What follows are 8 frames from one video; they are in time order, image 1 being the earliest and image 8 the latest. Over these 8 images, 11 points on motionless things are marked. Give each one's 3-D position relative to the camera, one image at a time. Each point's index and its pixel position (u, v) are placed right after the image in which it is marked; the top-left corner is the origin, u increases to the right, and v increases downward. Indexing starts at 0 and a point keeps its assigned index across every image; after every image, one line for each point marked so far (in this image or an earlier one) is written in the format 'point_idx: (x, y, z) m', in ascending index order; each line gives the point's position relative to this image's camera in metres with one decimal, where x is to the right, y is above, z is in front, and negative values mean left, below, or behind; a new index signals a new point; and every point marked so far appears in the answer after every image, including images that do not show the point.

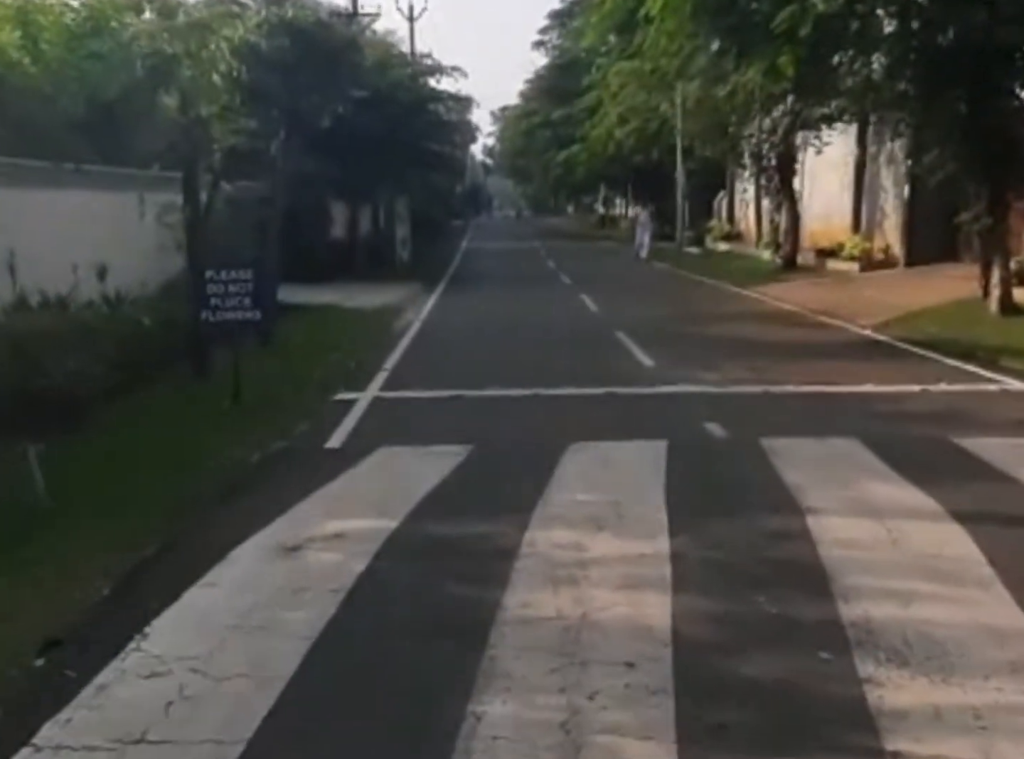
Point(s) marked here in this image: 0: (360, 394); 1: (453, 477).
0: (-1.6, -0.2, +14.8) m
1: (-0.4, -0.7, +9.7) m
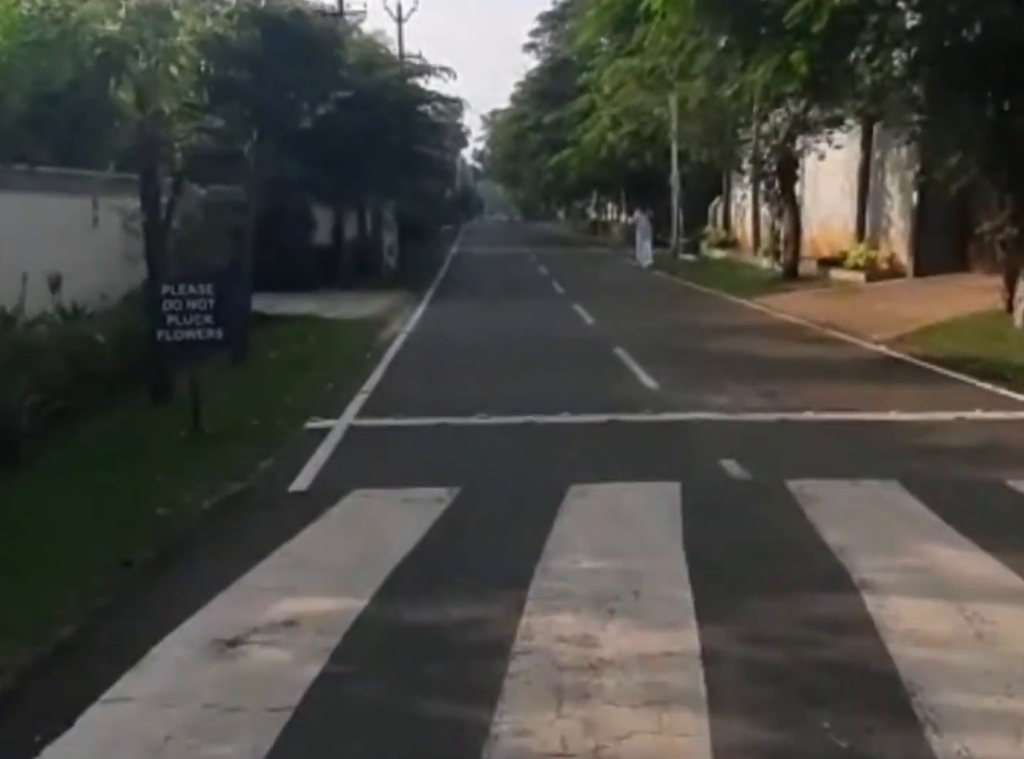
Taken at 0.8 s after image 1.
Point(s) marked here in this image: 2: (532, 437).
0: (-1.7, -0.4, +13.3) m
1: (-0.5, -0.9, +8.3) m
2: (+0.2, -0.5, +12.2) m
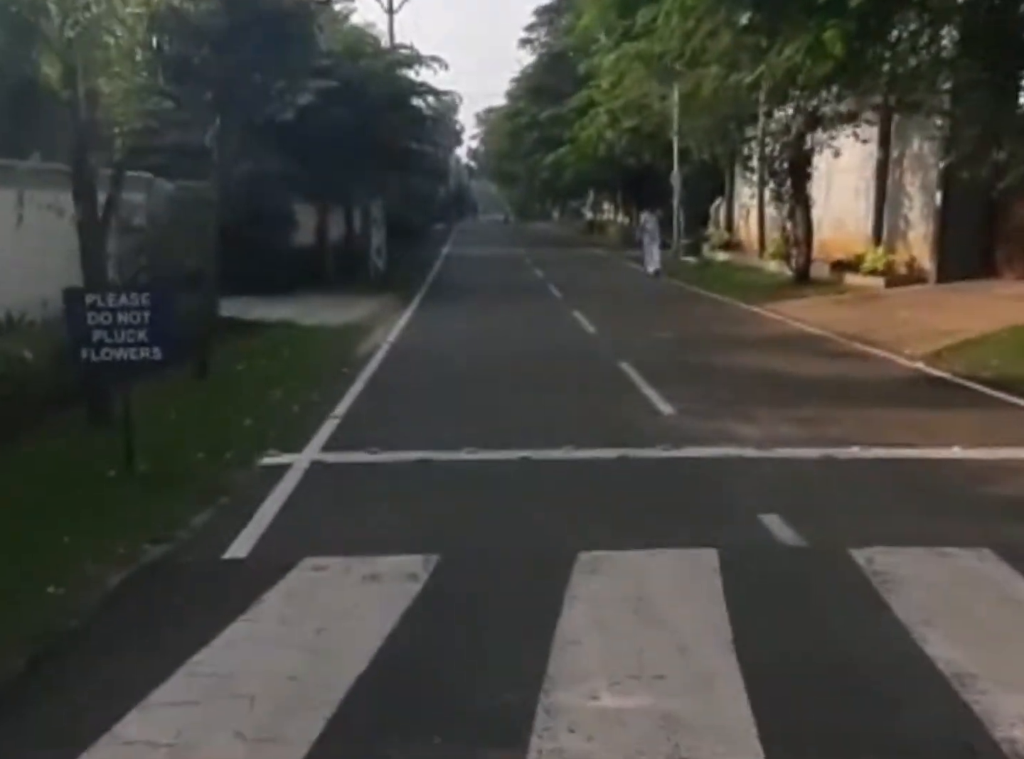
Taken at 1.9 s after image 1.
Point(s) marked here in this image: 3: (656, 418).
0: (-1.7, -0.6, +11.3) m
1: (-0.5, -1.1, +6.3) m
2: (+0.1, -0.7, +10.2) m
3: (+1.3, -0.4, +13.3) m
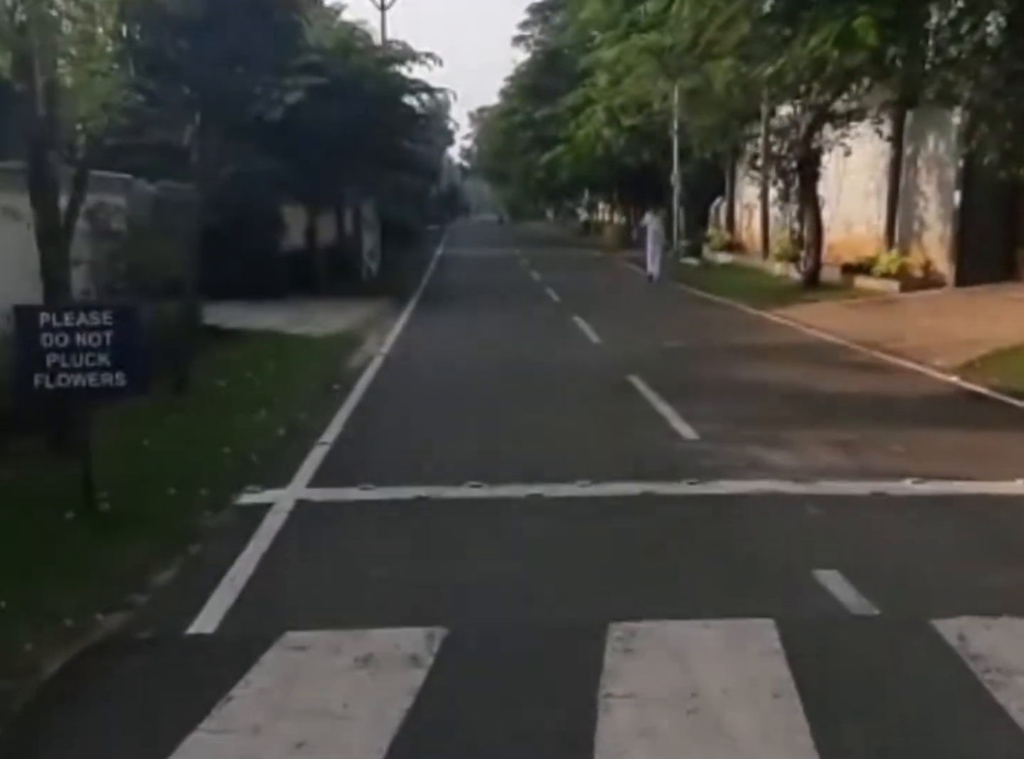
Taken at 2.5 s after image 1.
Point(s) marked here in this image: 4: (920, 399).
0: (-1.7, -0.8, +10.1) m
1: (-0.4, -1.3, +5.1) m
2: (+0.2, -0.9, +9.0) m
3: (+1.4, -0.5, +12.1) m
4: (+4.3, -0.2, +14.6) m
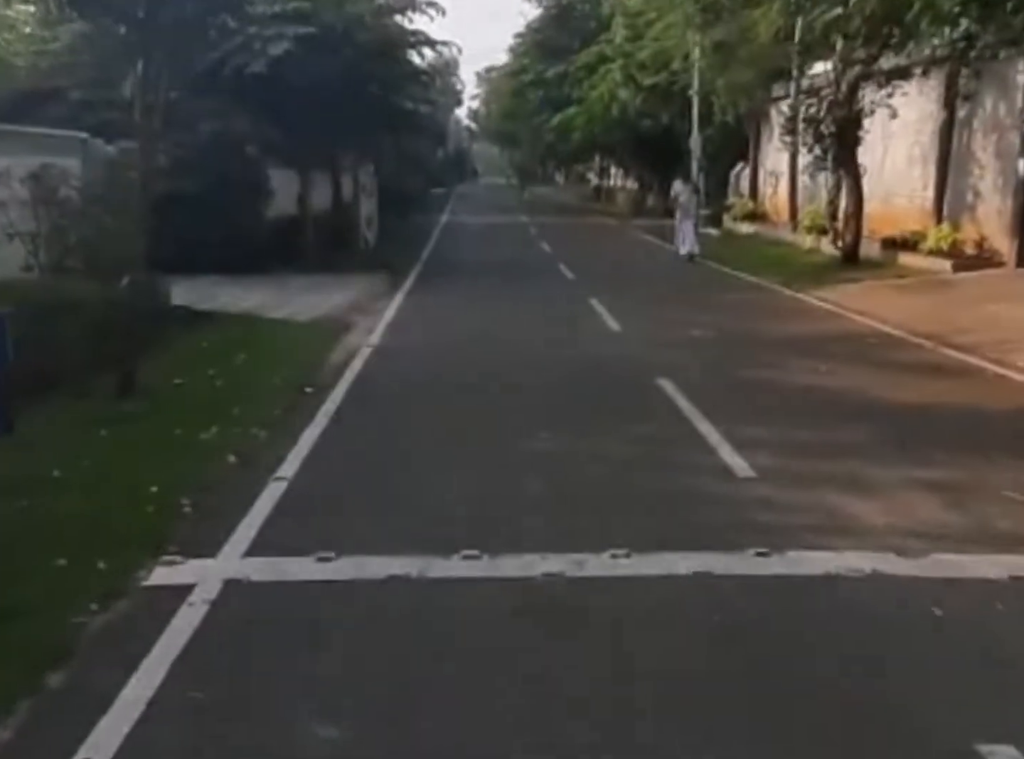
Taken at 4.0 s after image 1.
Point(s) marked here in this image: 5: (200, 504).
0: (-1.6, -1.0, +7.5) m
1: (-0.4, -1.6, +2.5) m
2: (+0.2, -1.1, +6.4) m
3: (+1.5, -0.7, +9.5) m
4: (+4.3, -0.3, +12.0) m
5: (-2.0, -0.8, +9.0) m
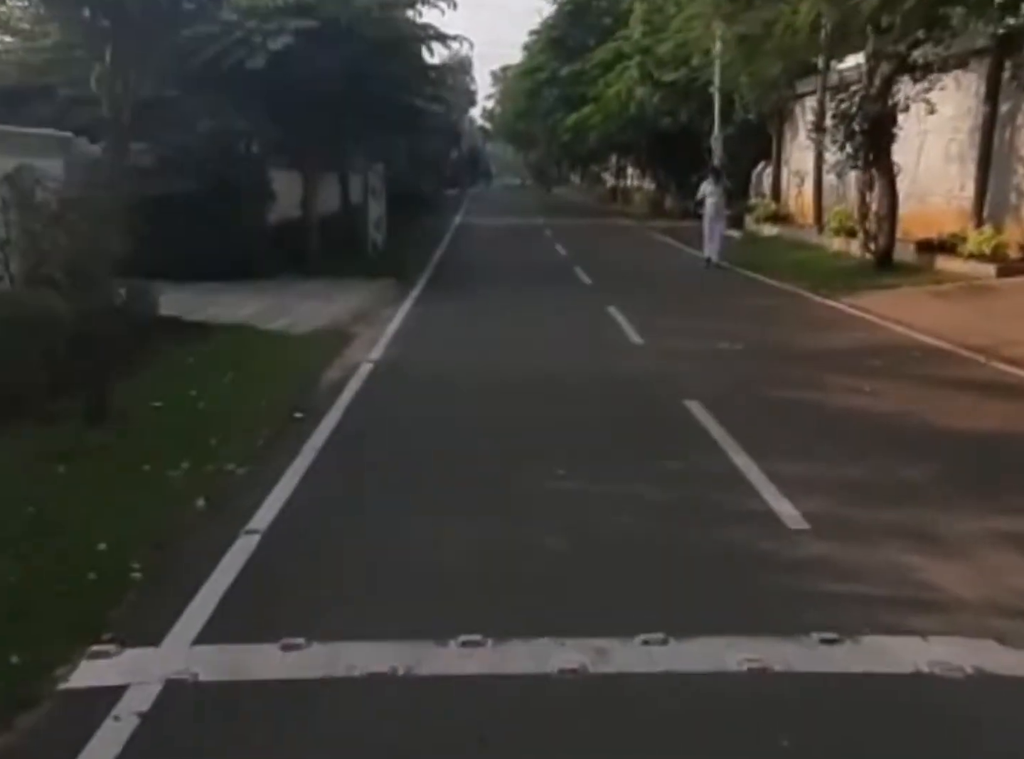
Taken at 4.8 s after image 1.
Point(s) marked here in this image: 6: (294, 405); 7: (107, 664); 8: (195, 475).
0: (-1.6, -1.2, +6.1) m
1: (-0.4, -1.8, +1.1) m
2: (+0.2, -1.3, +5.0) m
3: (+1.5, -0.9, +8.0) m
4: (+4.4, -0.5, +10.5) m
5: (-1.9, -1.0, +7.7) m
6: (-2.1, -0.2, +13.3) m
7: (-1.7, -1.2, +6.0) m
8: (-2.3, -0.7, +10.1) m
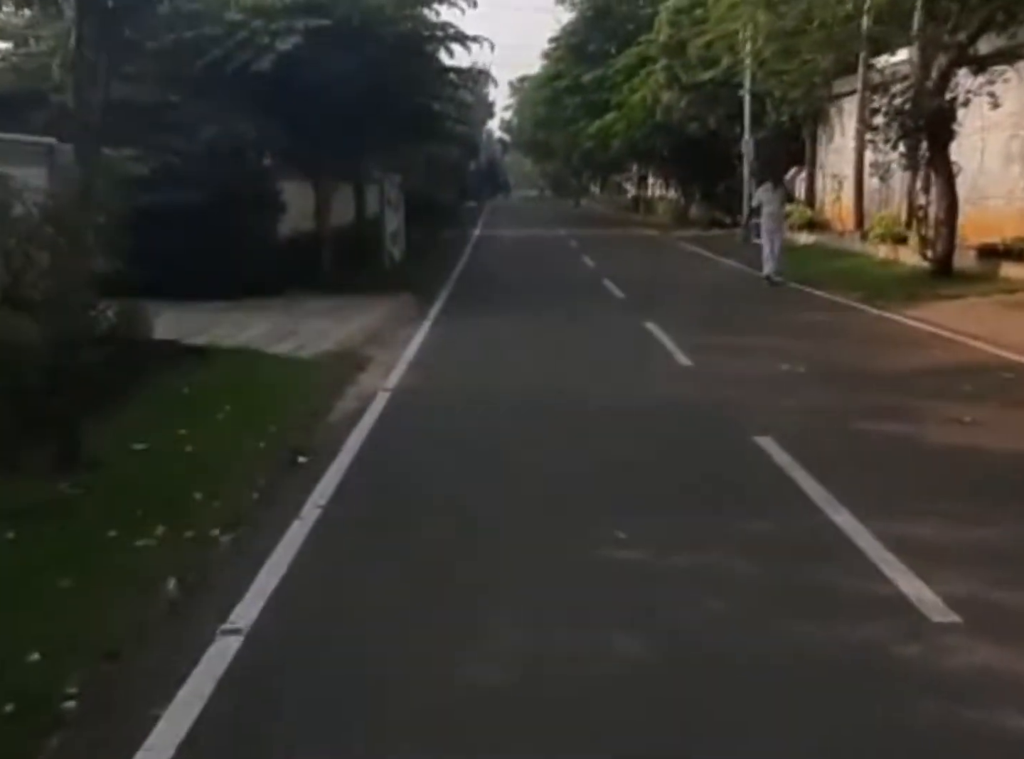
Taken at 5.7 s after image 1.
0: (-1.4, -1.4, +4.2) m
1: (-0.2, -2.0, -0.8) m
2: (+0.5, -1.5, +3.0) m
3: (+1.8, -1.1, +6.1) m
4: (+4.7, -0.7, +8.6) m
5: (-1.7, -1.2, +5.8) m
6: (-1.8, -0.5, +11.5) m
7: (-1.5, -1.4, +4.1) m
8: (-2.0, -0.9, +8.2) m
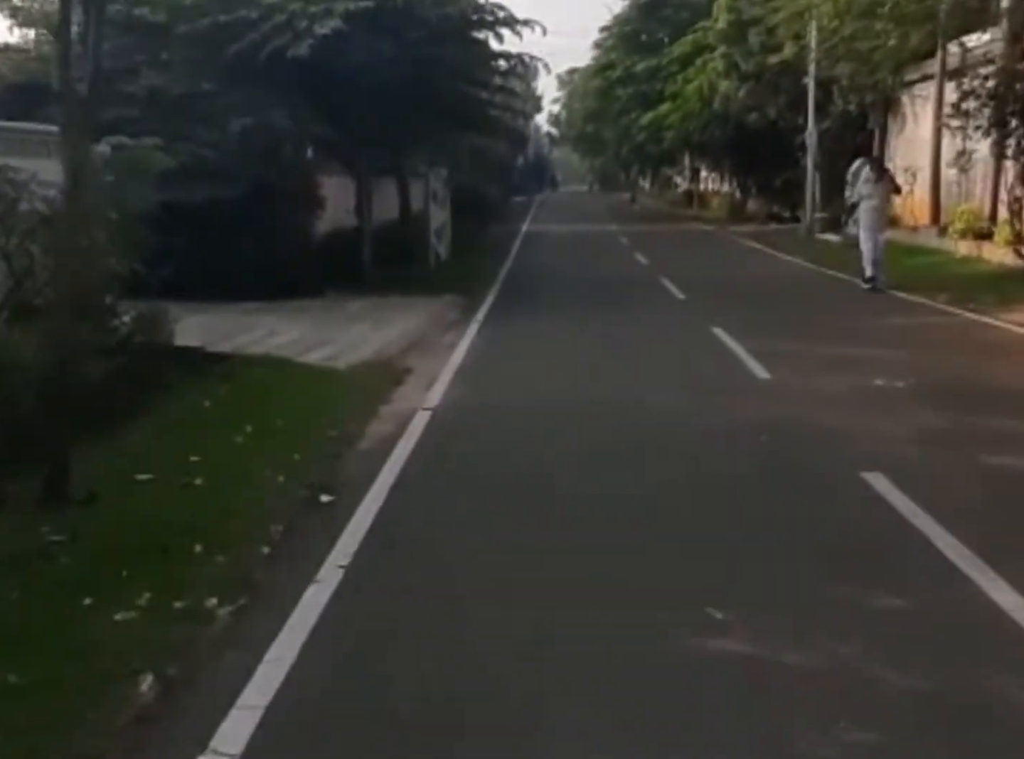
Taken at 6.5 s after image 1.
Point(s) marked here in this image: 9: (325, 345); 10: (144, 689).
0: (-1.2, -1.6, +2.6) m
1: (-0.2, -2.2, -2.5) m
2: (+0.6, -1.7, +1.4) m
3: (+2.0, -1.3, +4.4) m
4: (+5.1, -0.9, +6.7) m
5: (-1.5, -1.4, +4.2) m
6: (-1.3, -0.7, +9.9) m
7: (-1.3, -1.6, +2.5) m
8: (-1.7, -1.1, +6.6) m
9: (-2.3, +0.5, +17.2) m
10: (-1.5, -1.2, +5.5) m
